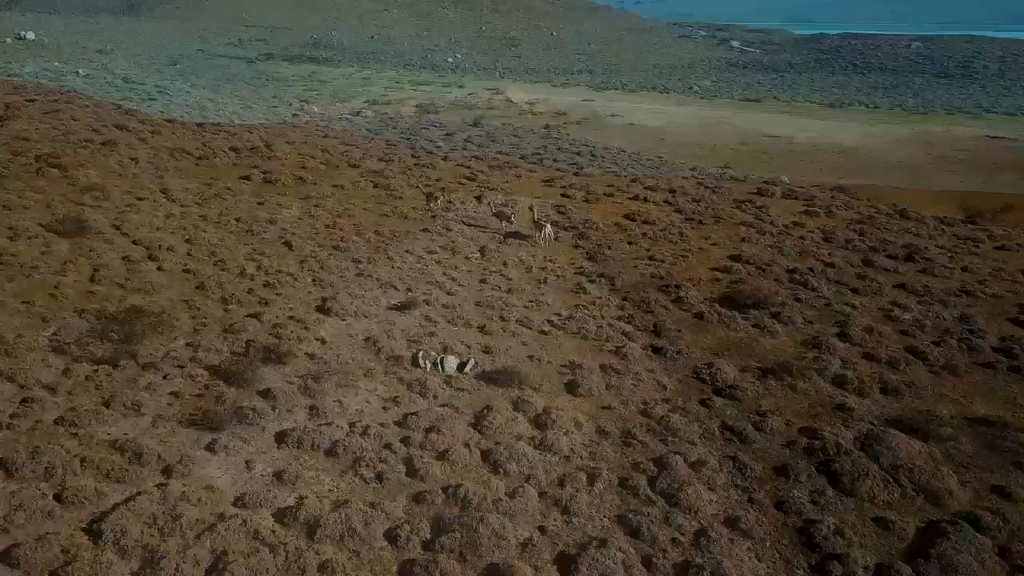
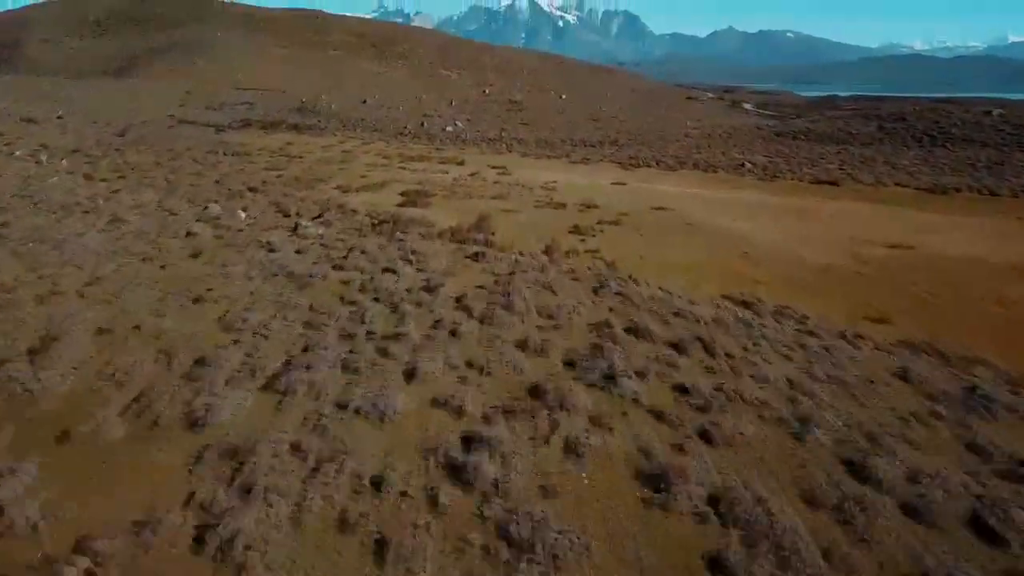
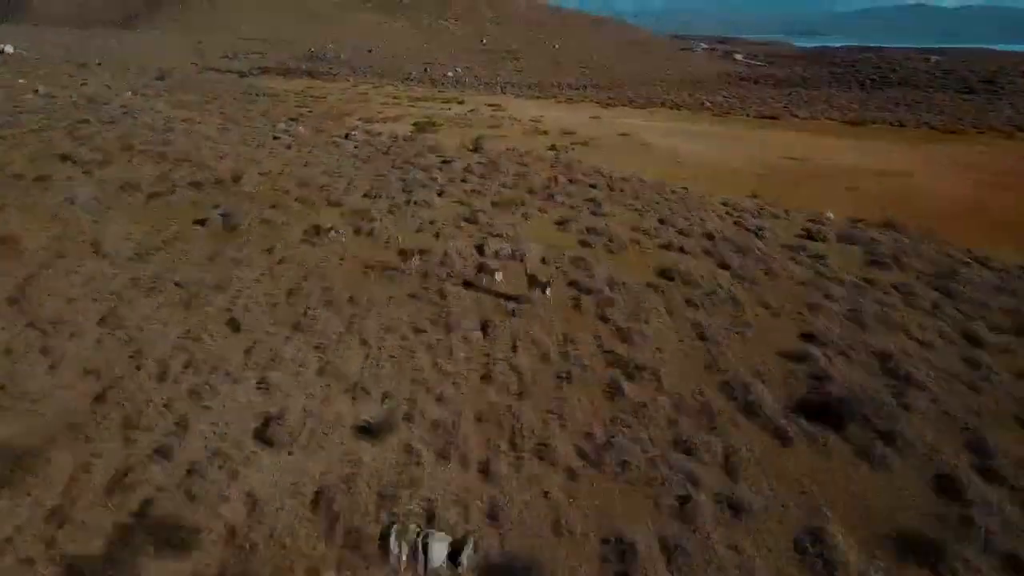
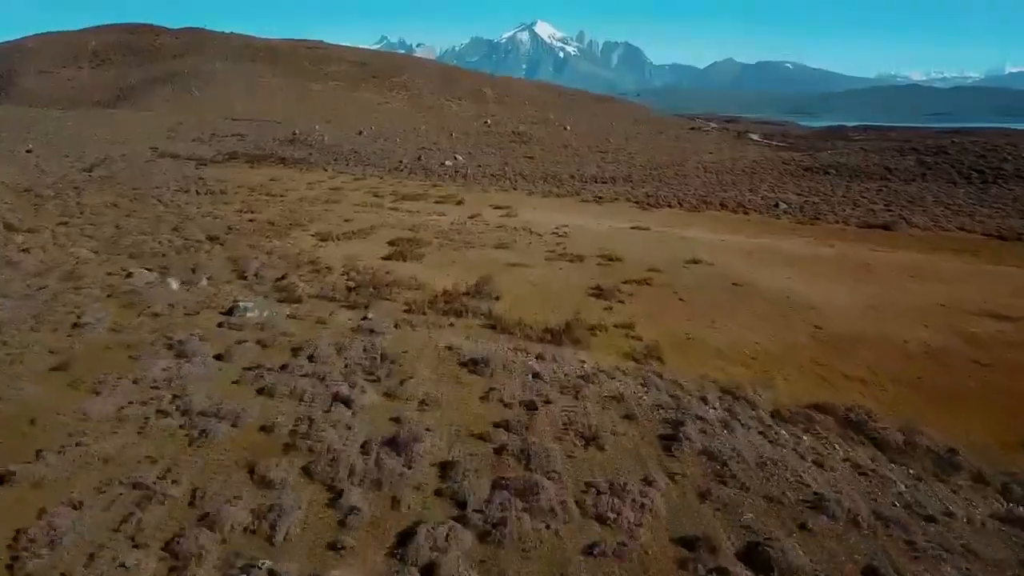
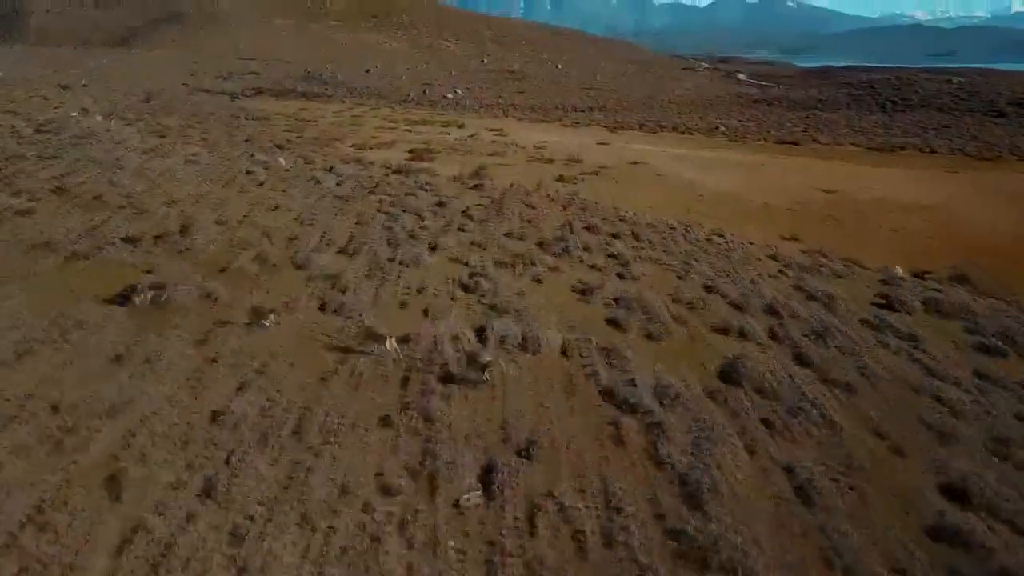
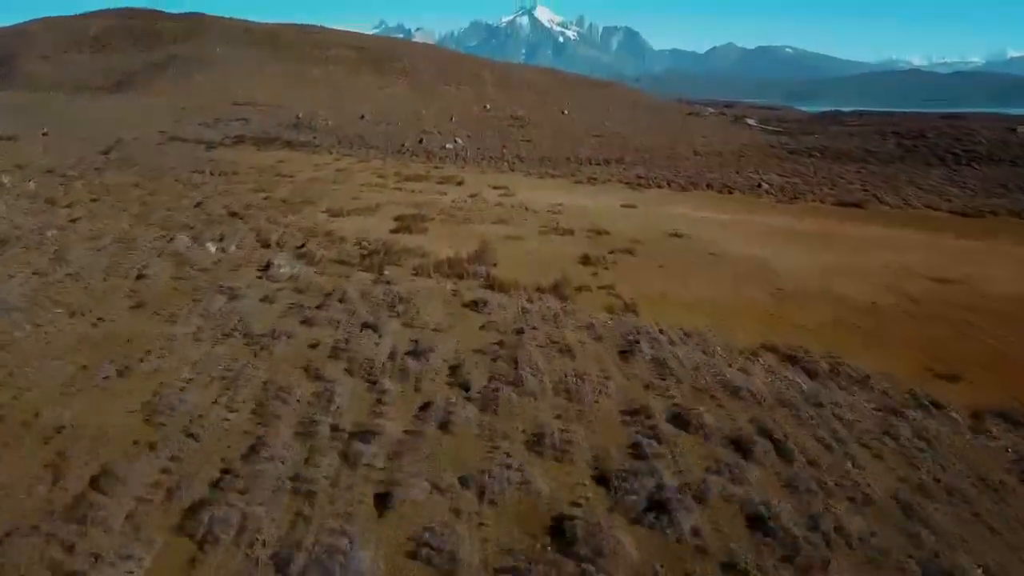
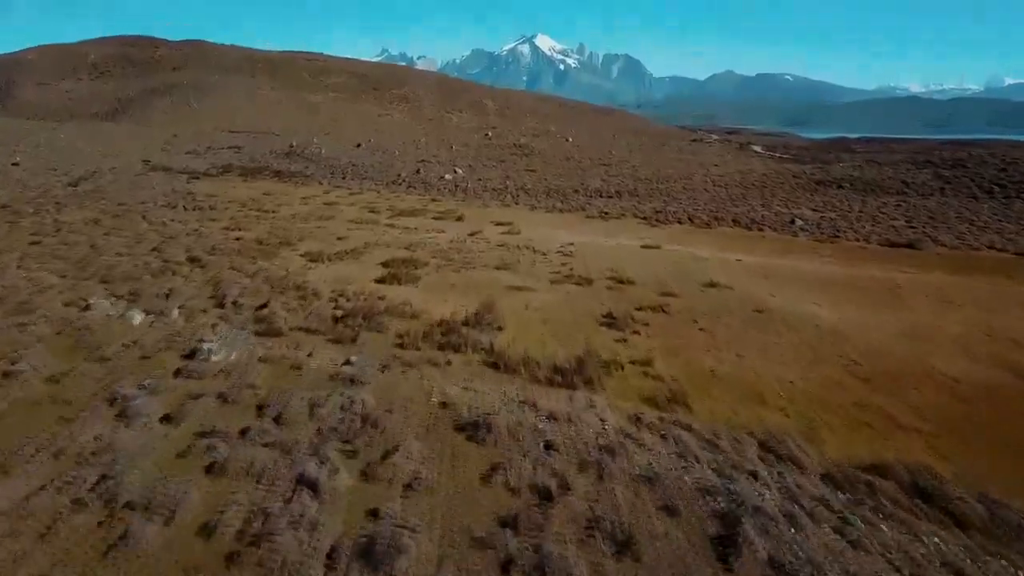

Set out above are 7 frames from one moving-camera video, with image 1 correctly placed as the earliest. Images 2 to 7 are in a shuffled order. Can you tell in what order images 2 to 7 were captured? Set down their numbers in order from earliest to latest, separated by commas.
3, 5, 2, 6, 4, 7
